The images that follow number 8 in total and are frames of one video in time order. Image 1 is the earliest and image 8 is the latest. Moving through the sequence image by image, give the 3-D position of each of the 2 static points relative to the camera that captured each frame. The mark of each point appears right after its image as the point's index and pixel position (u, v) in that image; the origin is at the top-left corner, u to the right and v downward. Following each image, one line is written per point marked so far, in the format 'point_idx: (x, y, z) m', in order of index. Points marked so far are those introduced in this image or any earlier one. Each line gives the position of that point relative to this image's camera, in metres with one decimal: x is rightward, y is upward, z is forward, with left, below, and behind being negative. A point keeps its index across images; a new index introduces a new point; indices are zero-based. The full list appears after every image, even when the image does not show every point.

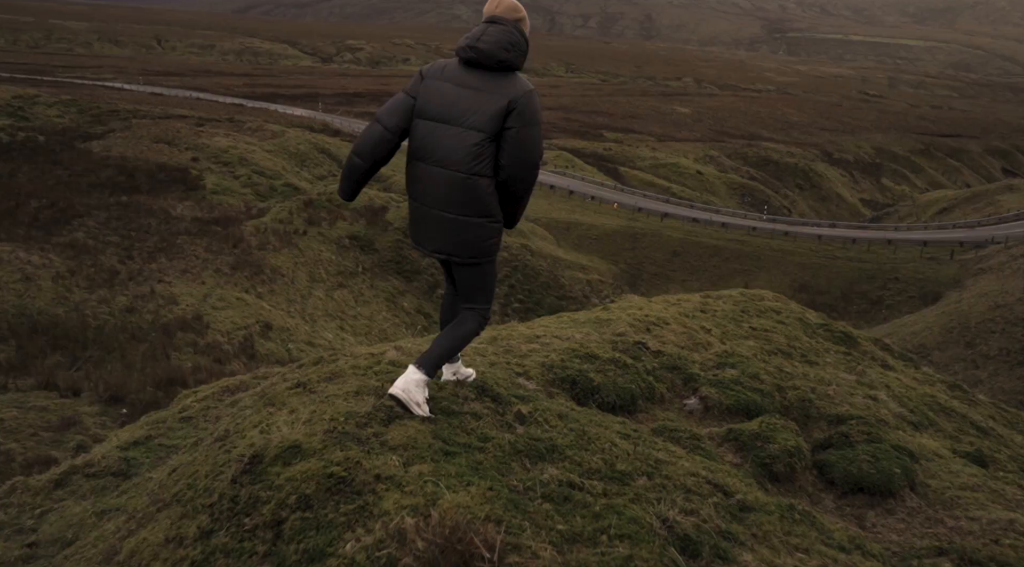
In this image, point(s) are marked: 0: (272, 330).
0: (-5.2, -1.0, +17.8) m
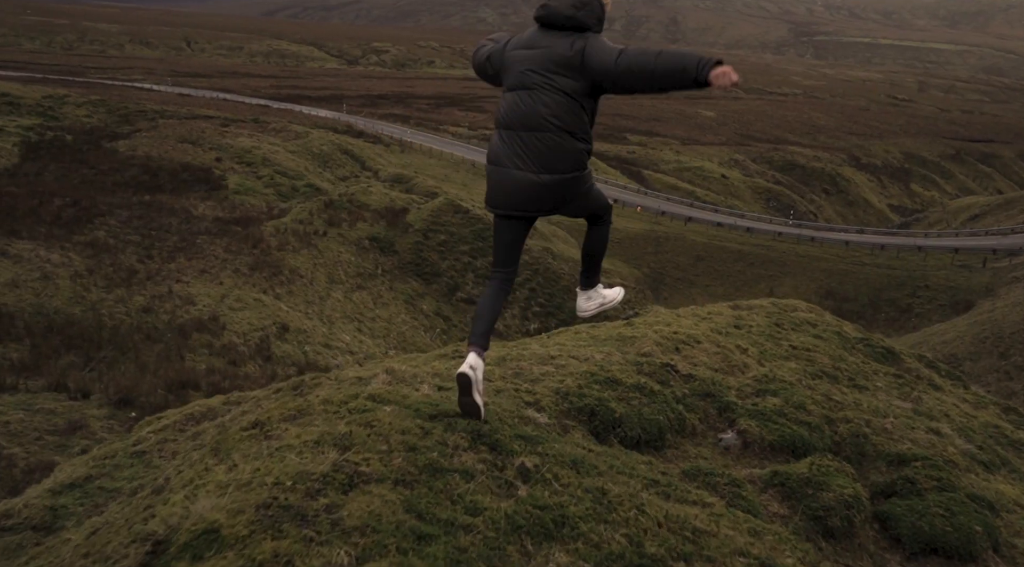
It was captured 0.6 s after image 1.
0: (-4.8, -1.0, +17.6) m
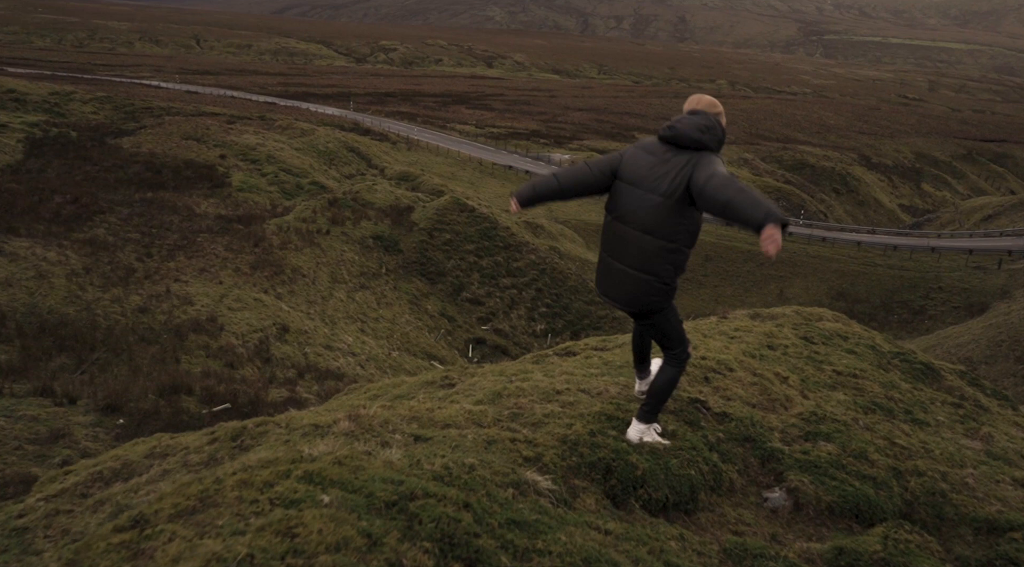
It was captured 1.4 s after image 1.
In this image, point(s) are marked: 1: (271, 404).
0: (-4.7, -1.0, +17.2) m
1: (-4.3, -2.1, +14.3) m
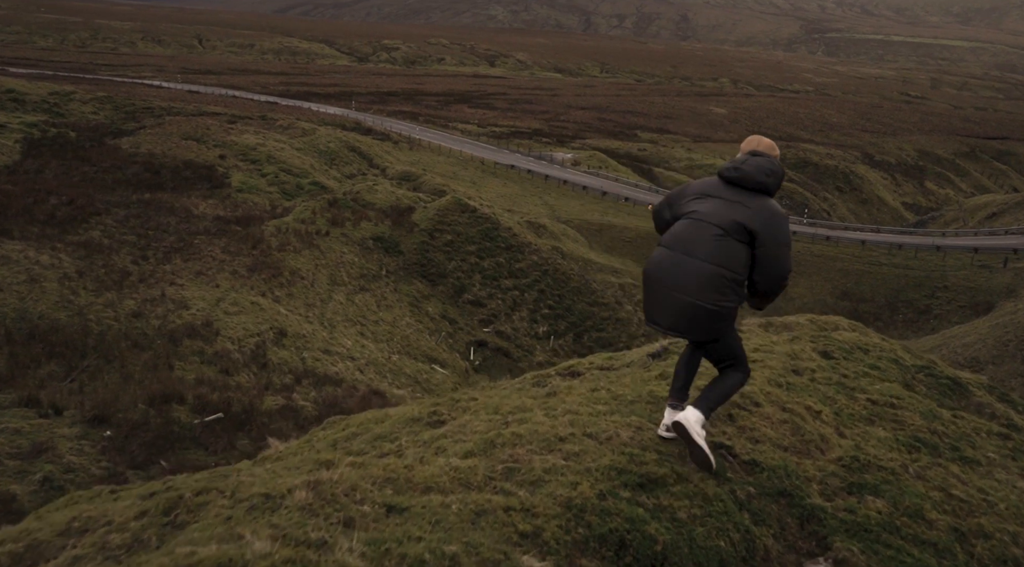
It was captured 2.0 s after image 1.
0: (-4.6, -1.1, +16.9) m
1: (-4.2, -2.2, +14.0) m
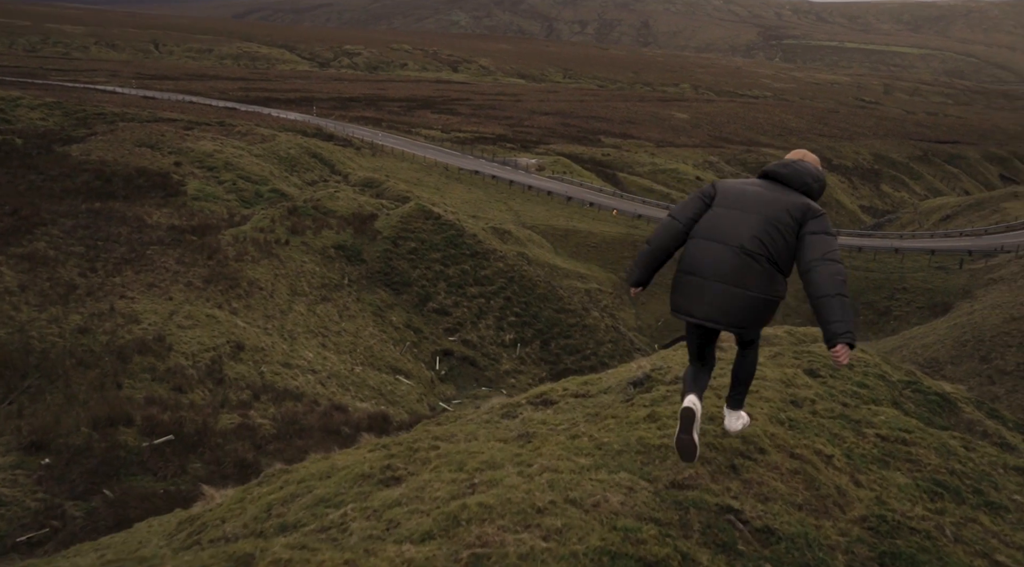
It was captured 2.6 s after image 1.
0: (-5.3, -1.3, +16.2) m
1: (-4.8, -2.4, +13.4) m
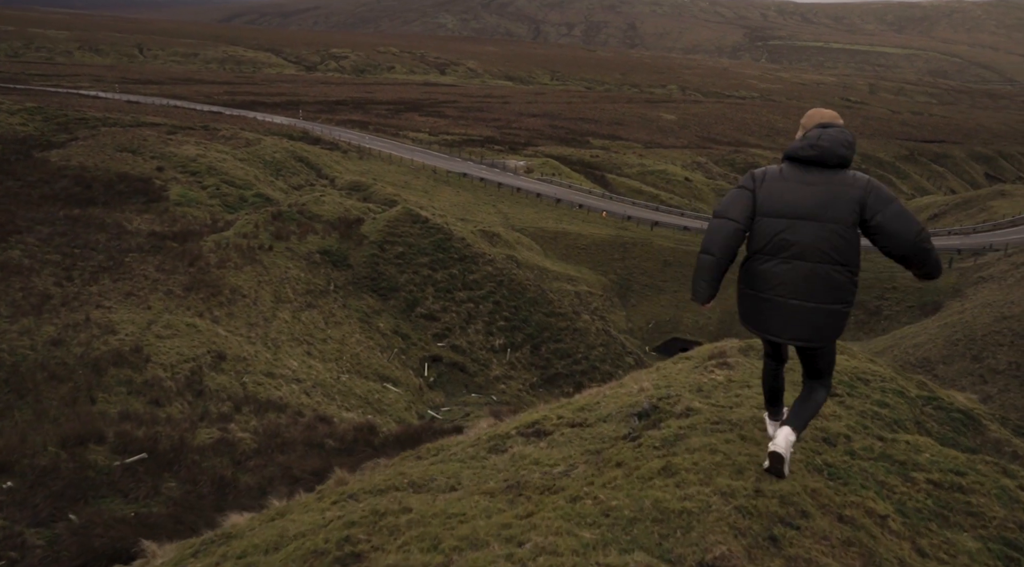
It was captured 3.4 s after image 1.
0: (-5.5, -1.5, +15.7) m
1: (-4.9, -2.6, +12.9) m
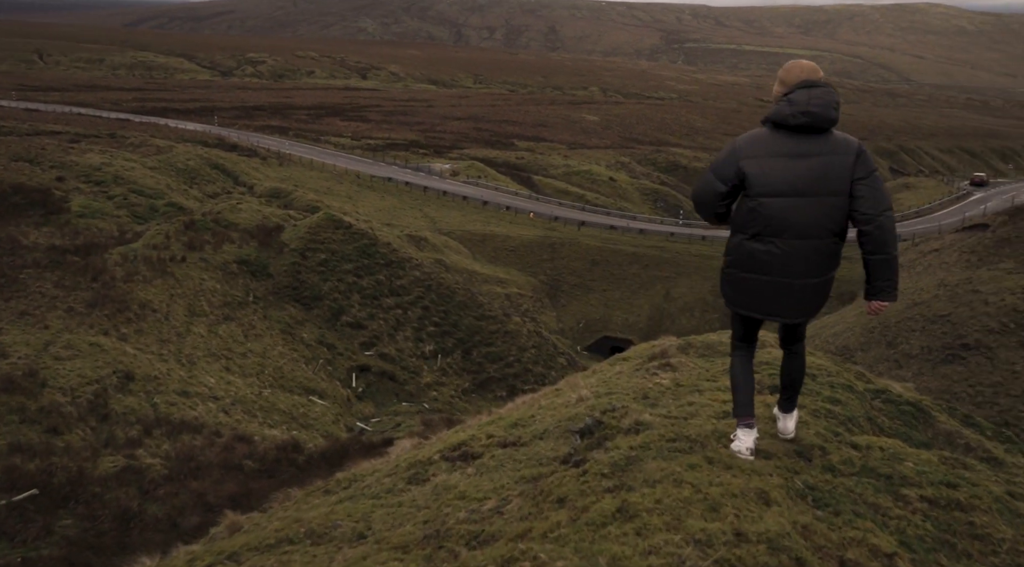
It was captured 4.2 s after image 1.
0: (-6.8, -1.7, +14.6) m
1: (-5.9, -2.8, +11.8) m
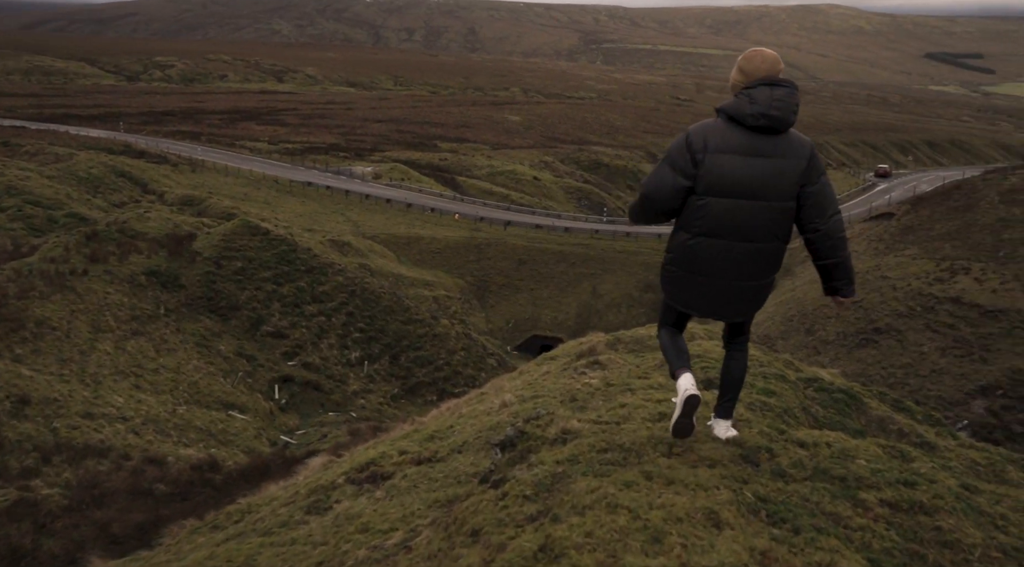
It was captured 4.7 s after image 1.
0: (-8.0, -2.0, +13.5) m
1: (-6.9, -3.0, +10.8) m
